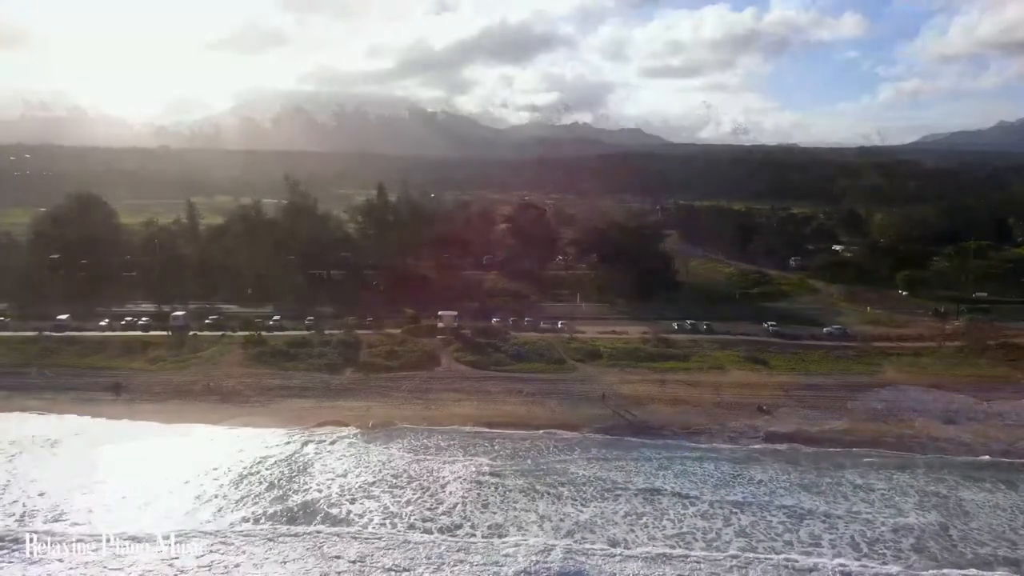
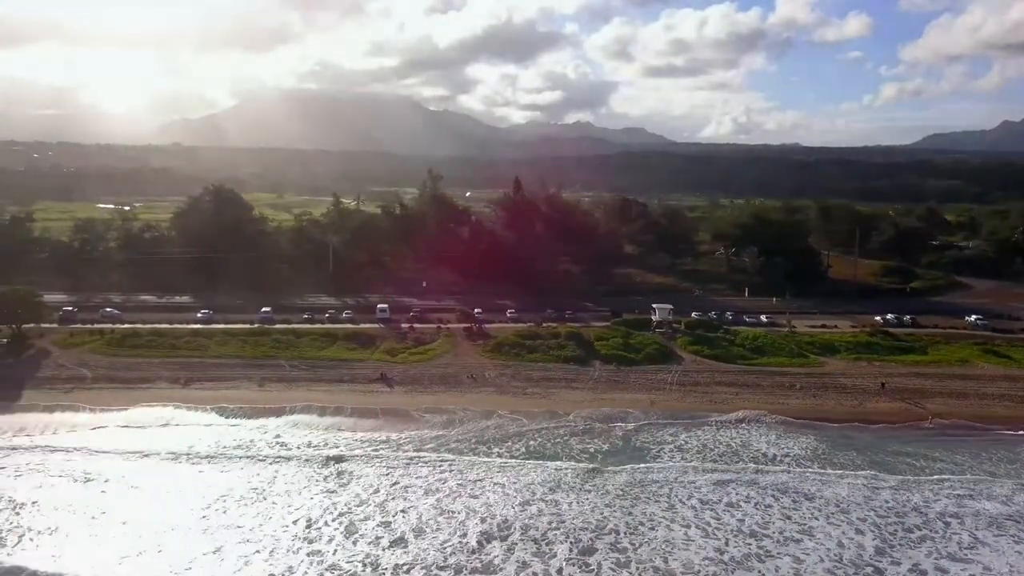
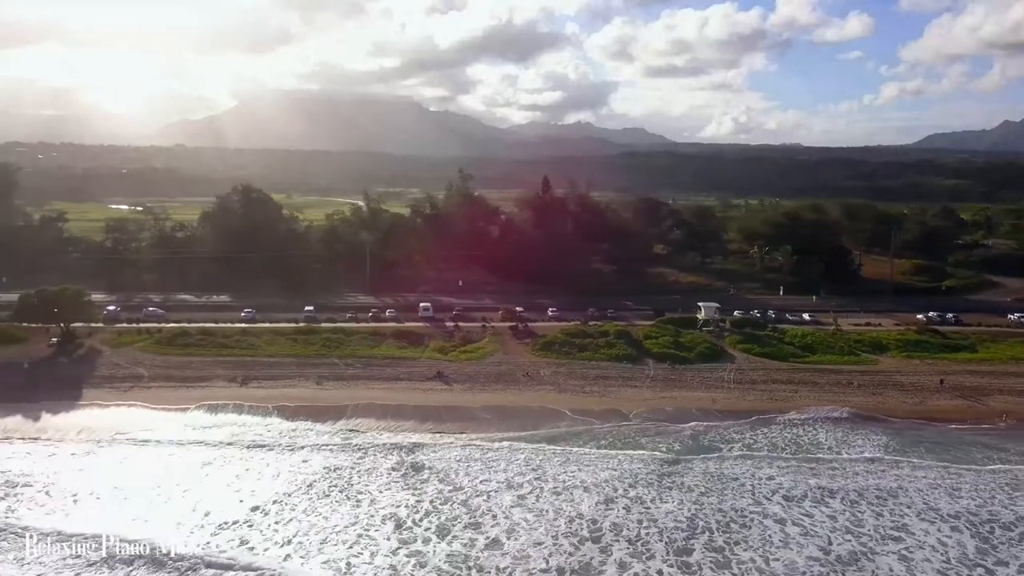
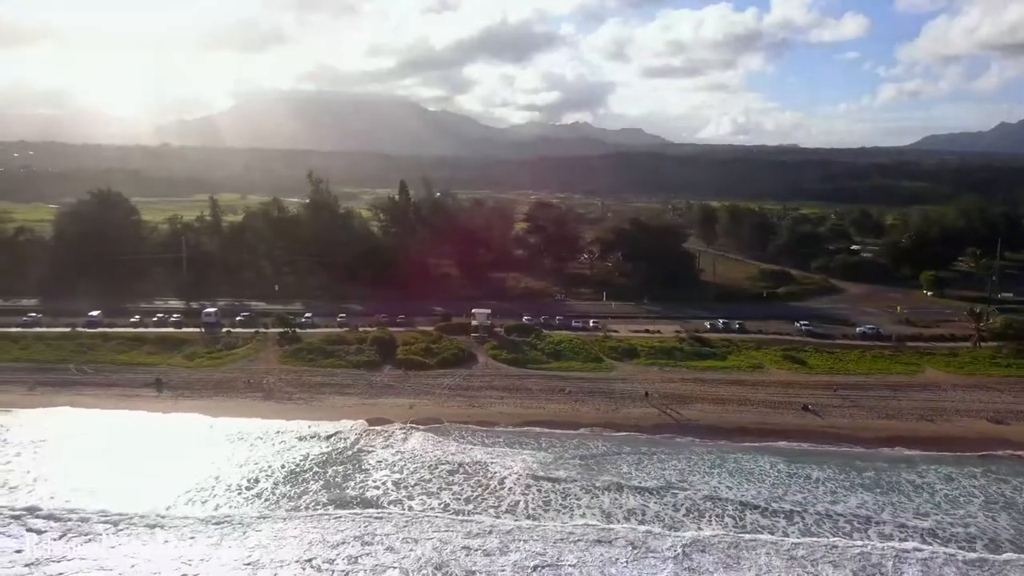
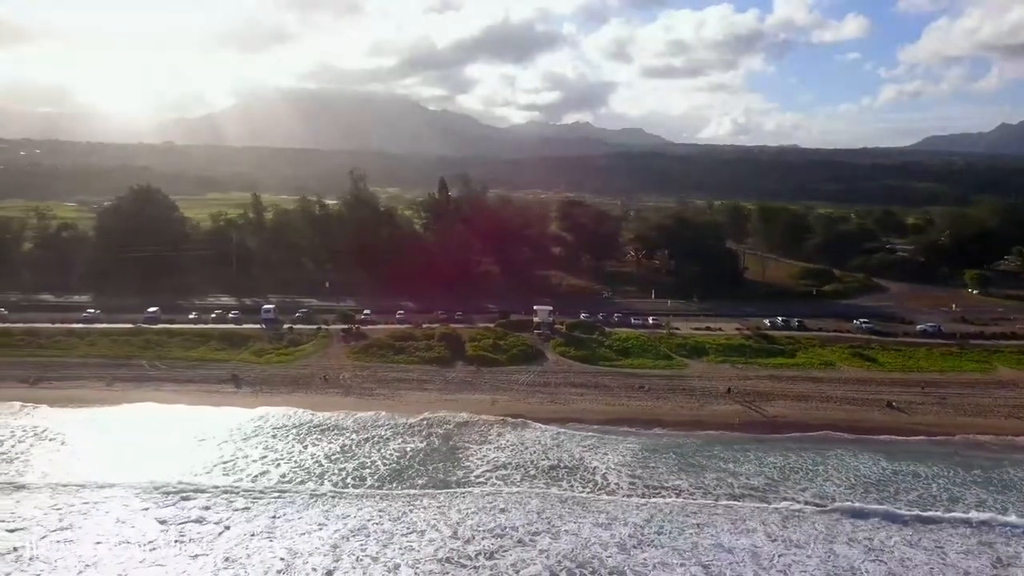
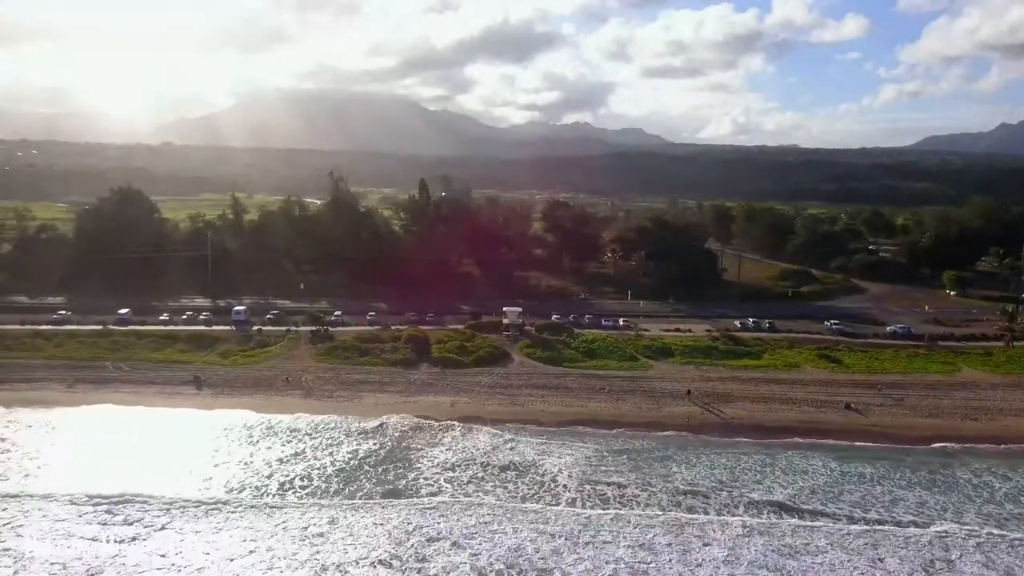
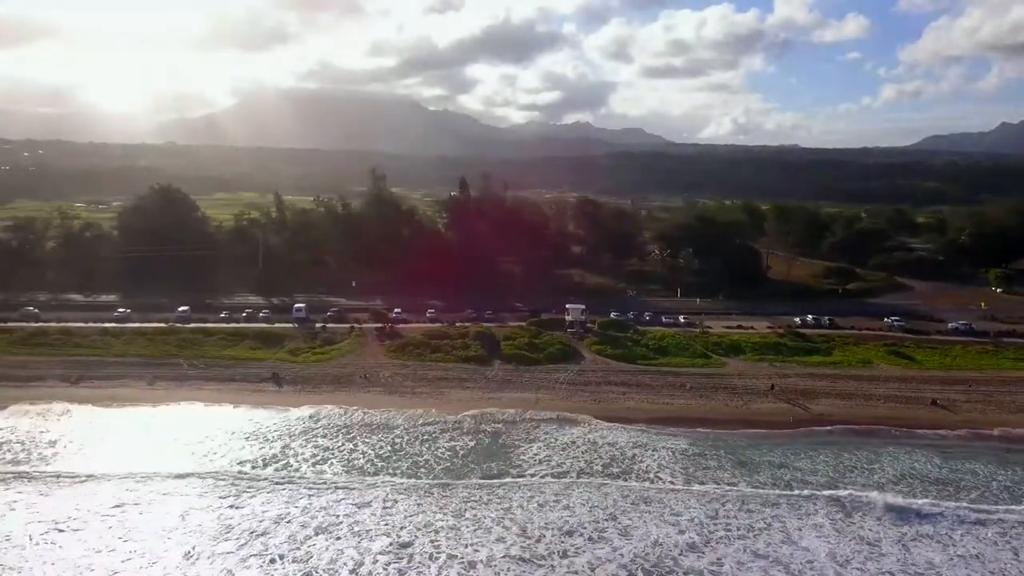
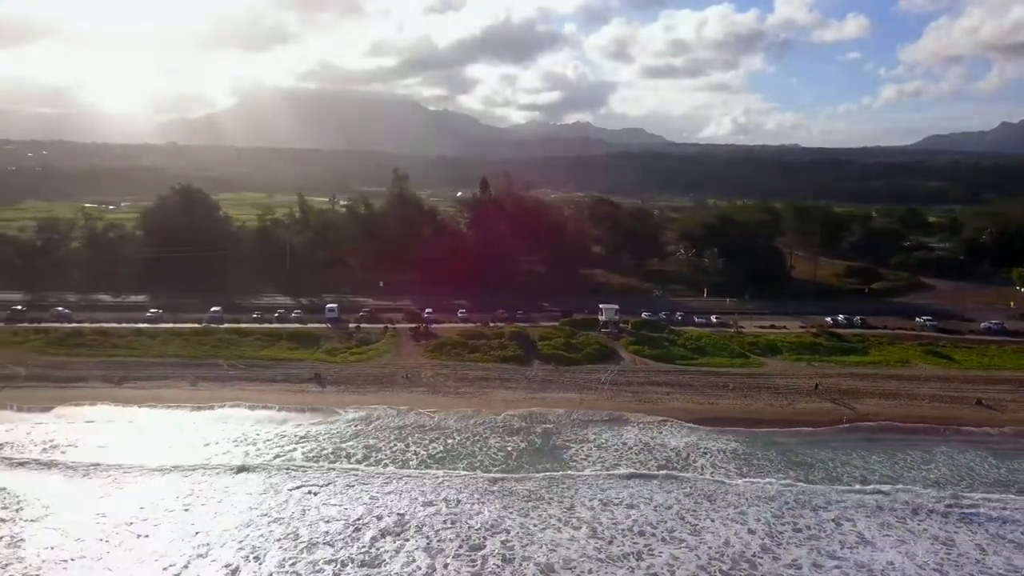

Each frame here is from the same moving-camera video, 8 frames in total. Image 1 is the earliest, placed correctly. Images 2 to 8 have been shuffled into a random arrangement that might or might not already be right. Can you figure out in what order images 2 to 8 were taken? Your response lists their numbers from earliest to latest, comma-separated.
4, 6, 5, 7, 8, 2, 3
